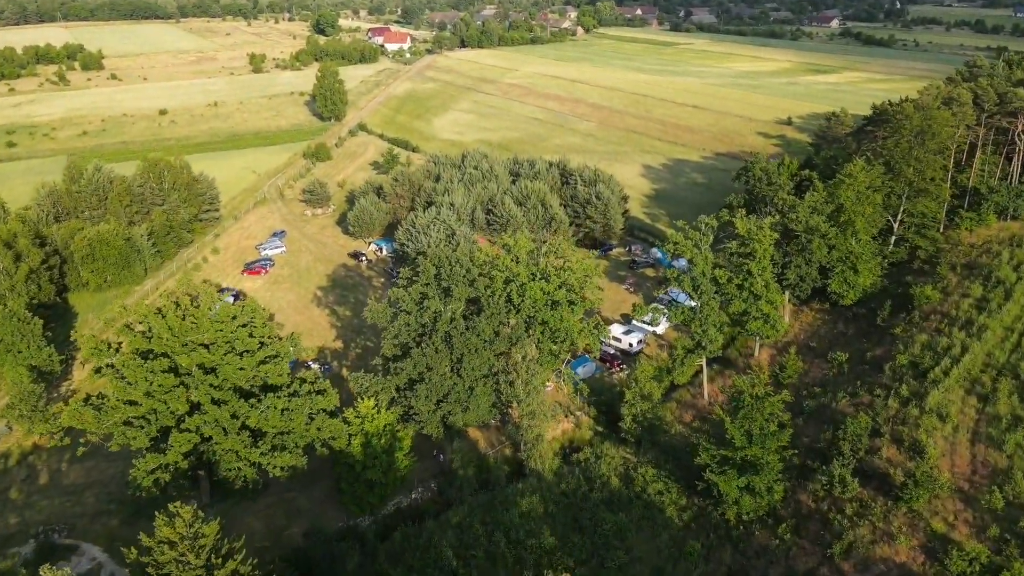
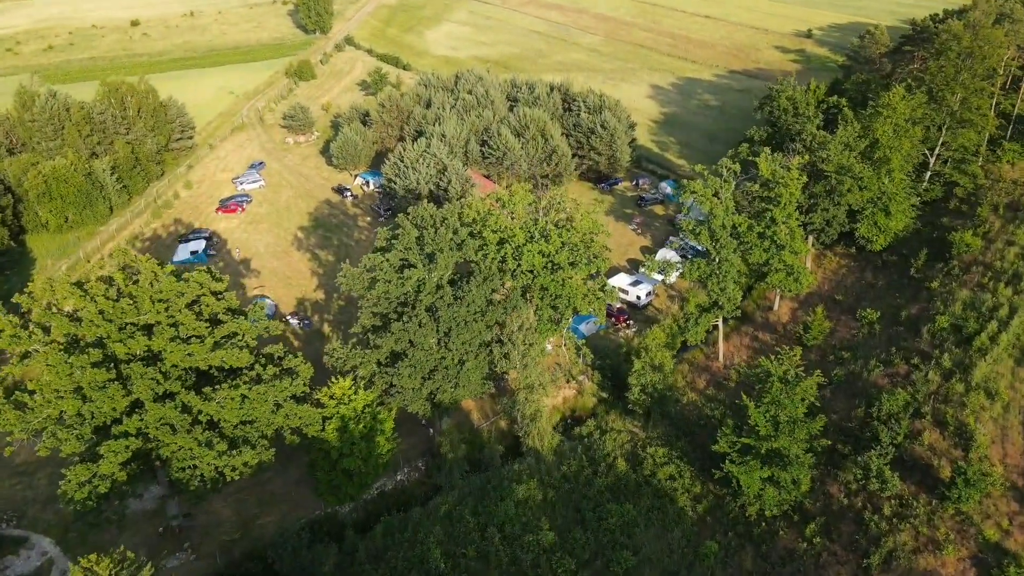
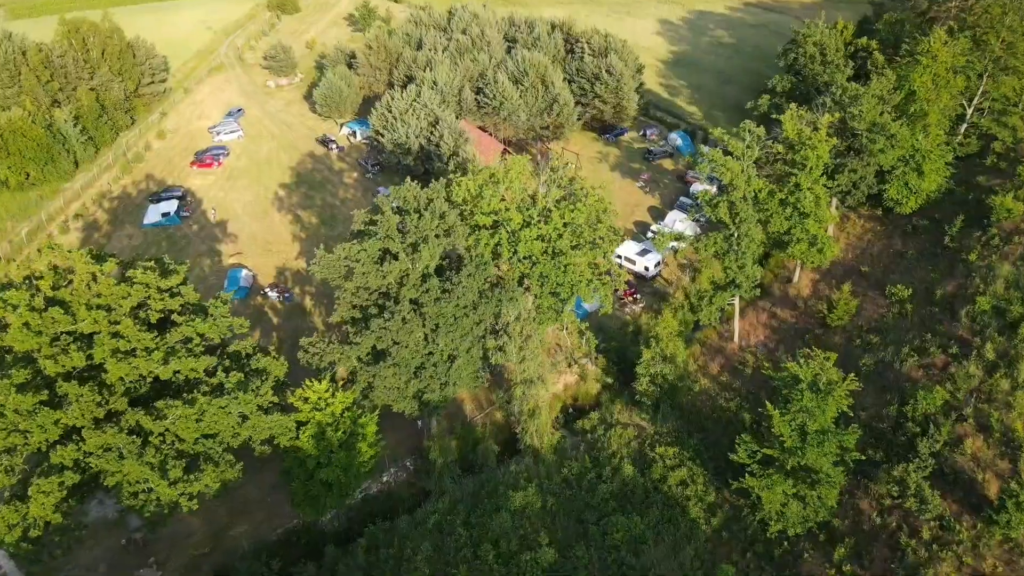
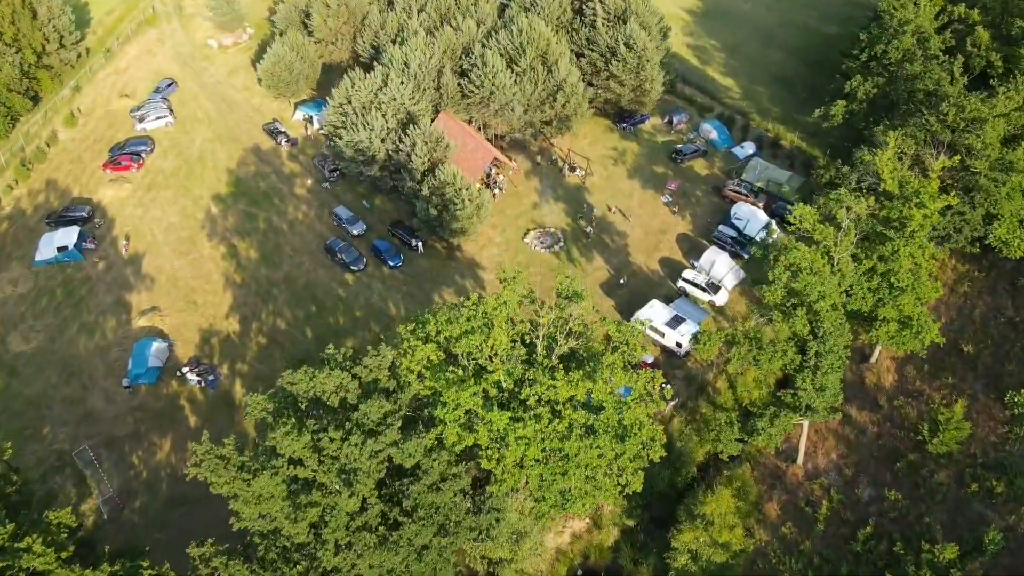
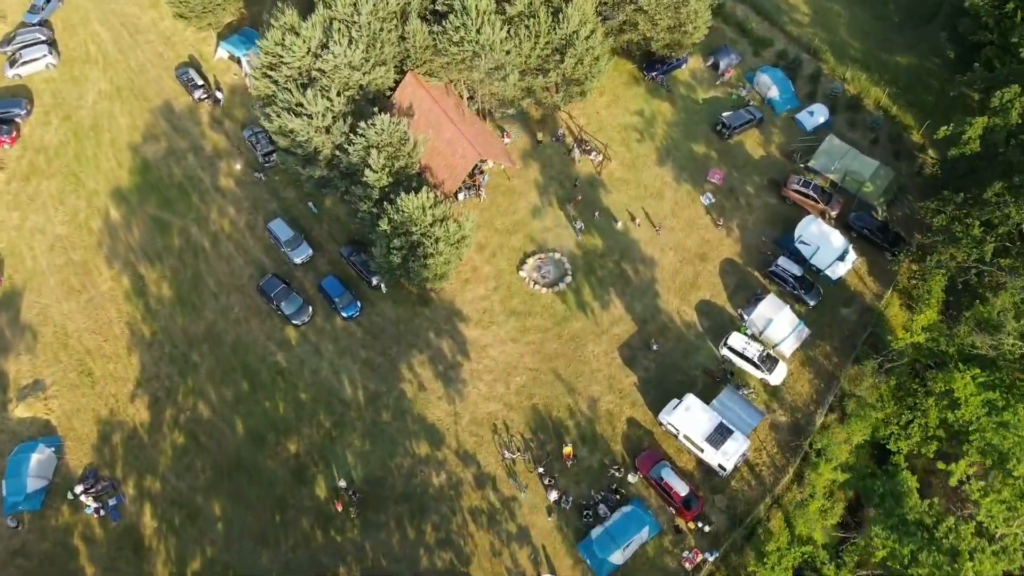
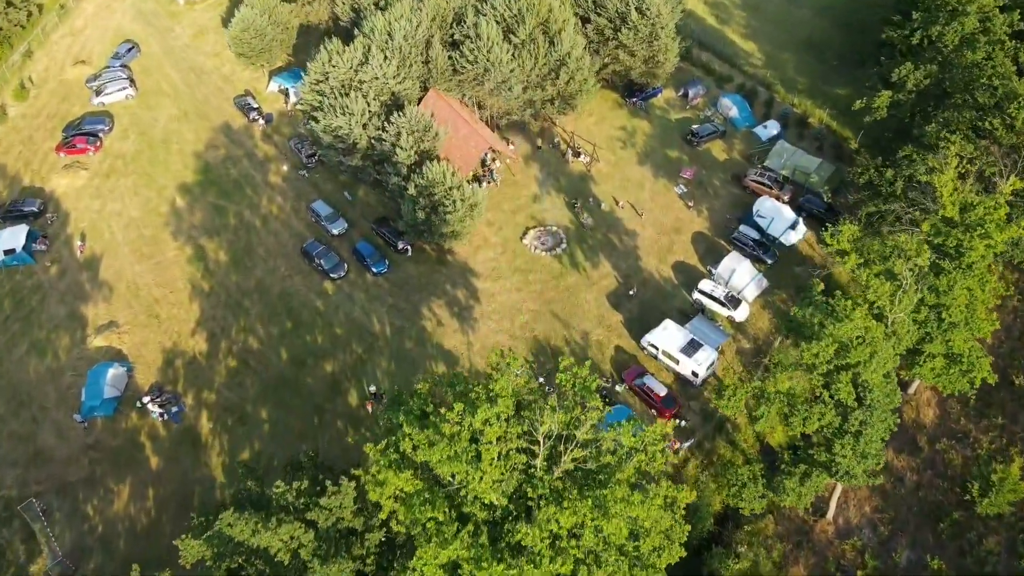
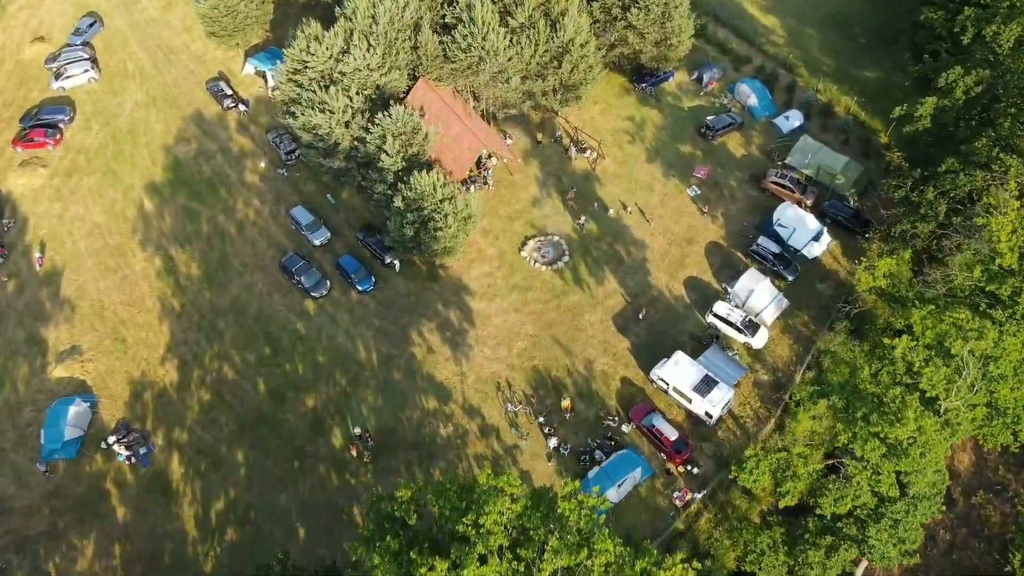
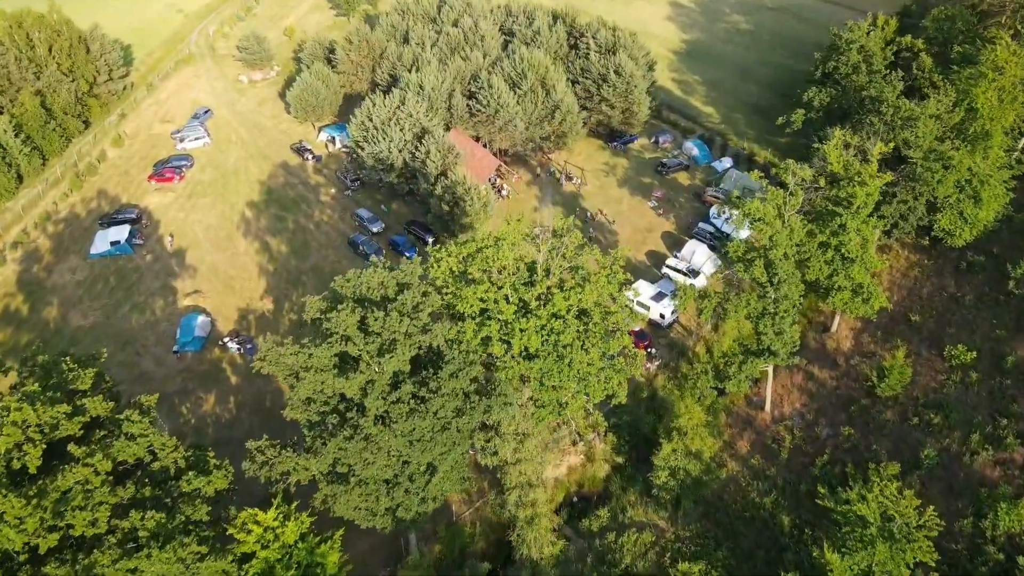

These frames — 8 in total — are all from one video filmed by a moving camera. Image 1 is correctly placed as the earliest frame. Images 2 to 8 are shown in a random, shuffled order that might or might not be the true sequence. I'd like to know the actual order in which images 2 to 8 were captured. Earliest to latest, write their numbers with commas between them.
2, 3, 8, 4, 6, 7, 5
